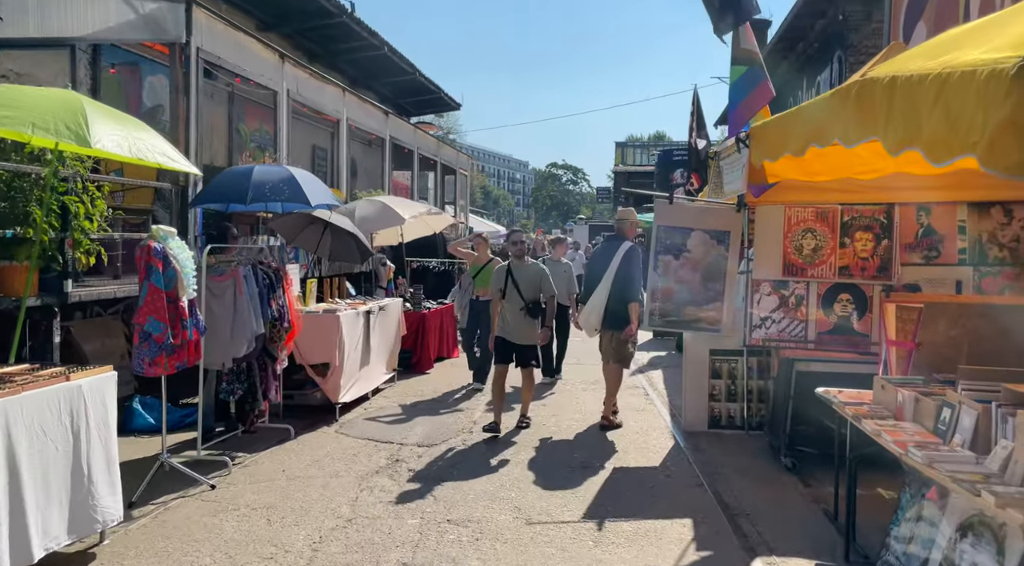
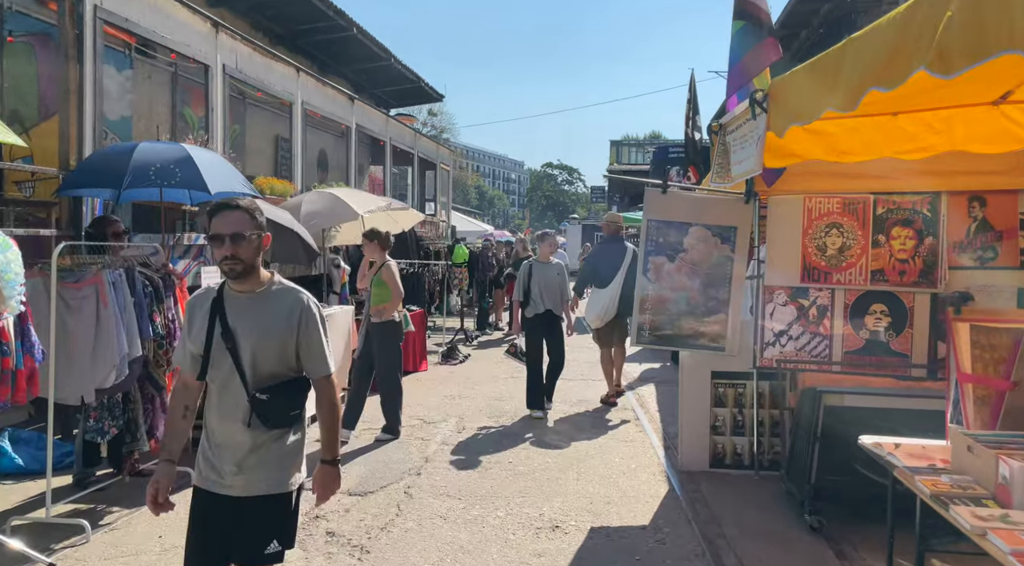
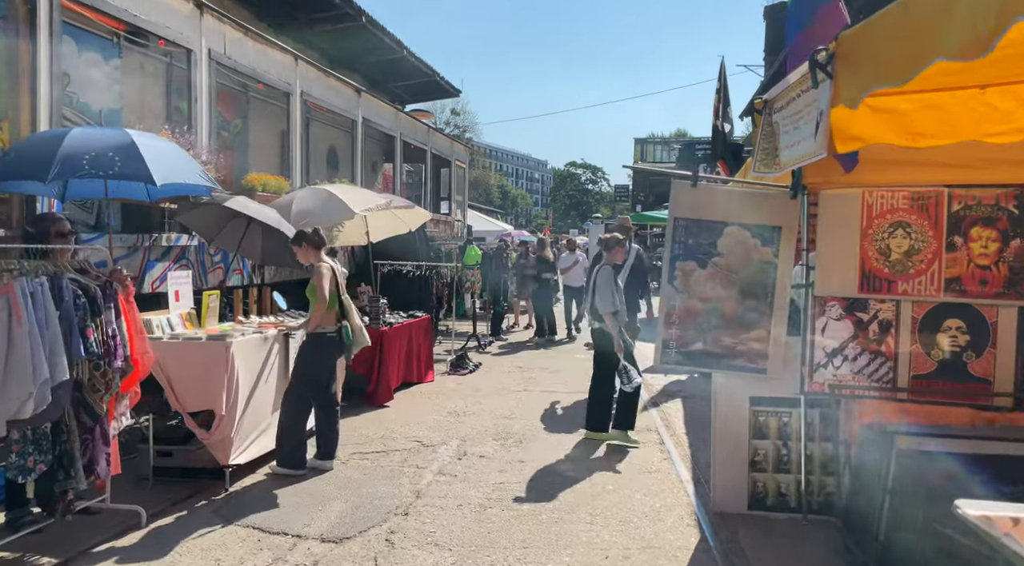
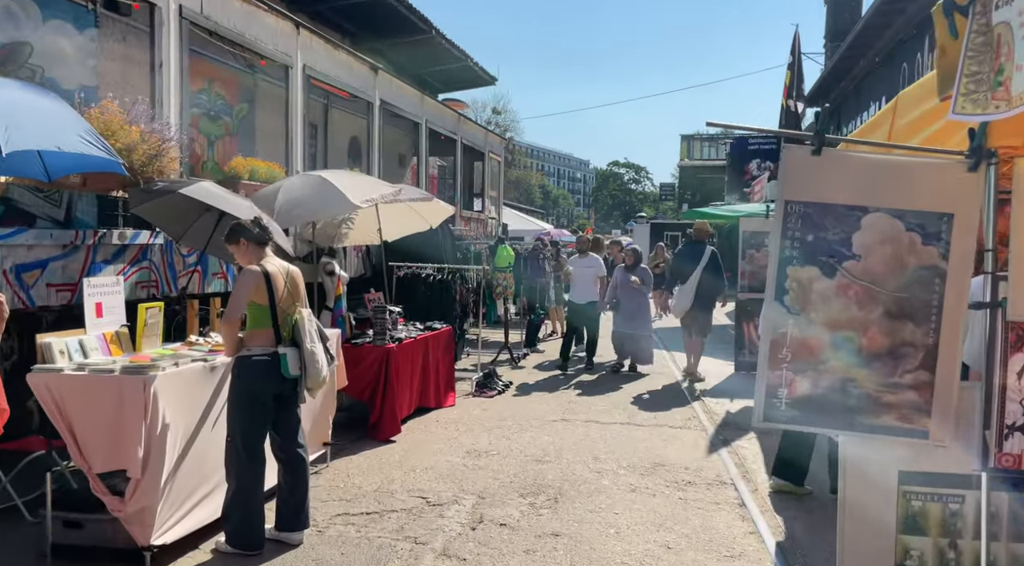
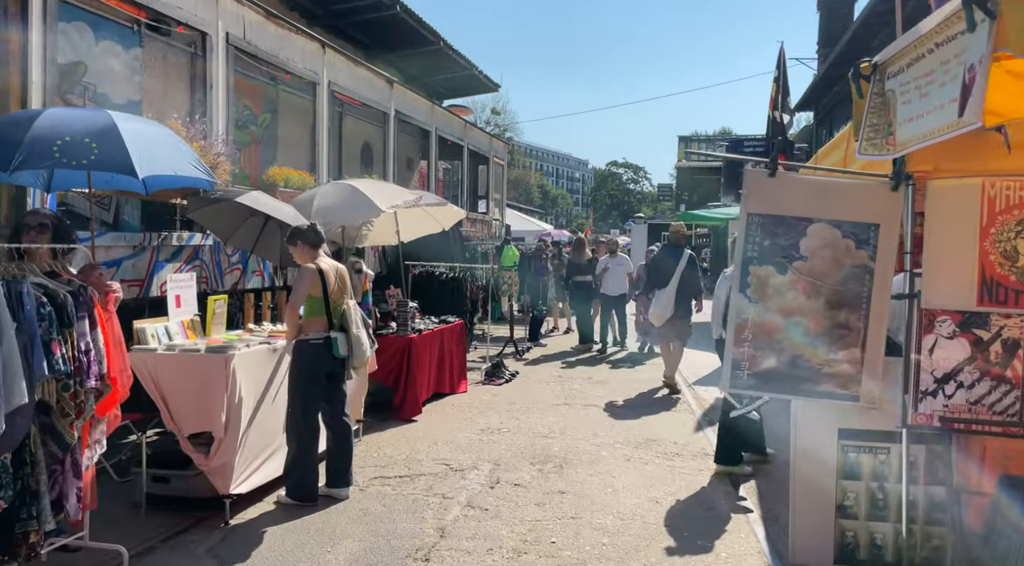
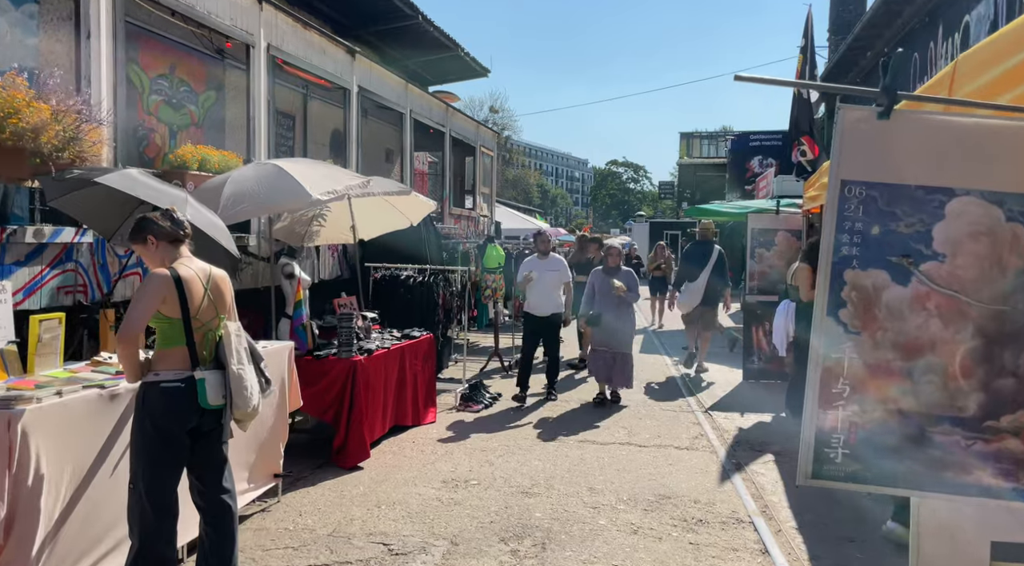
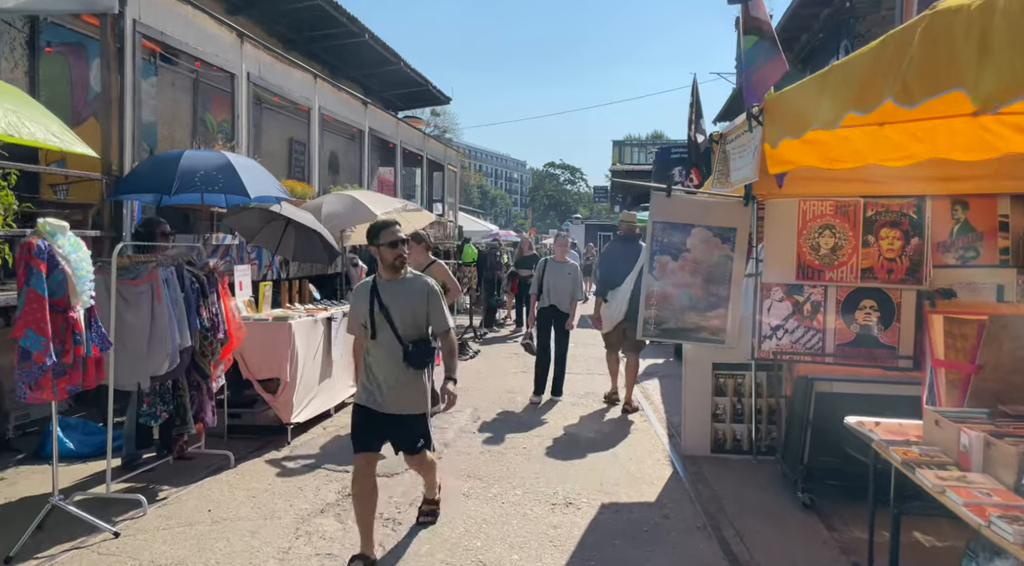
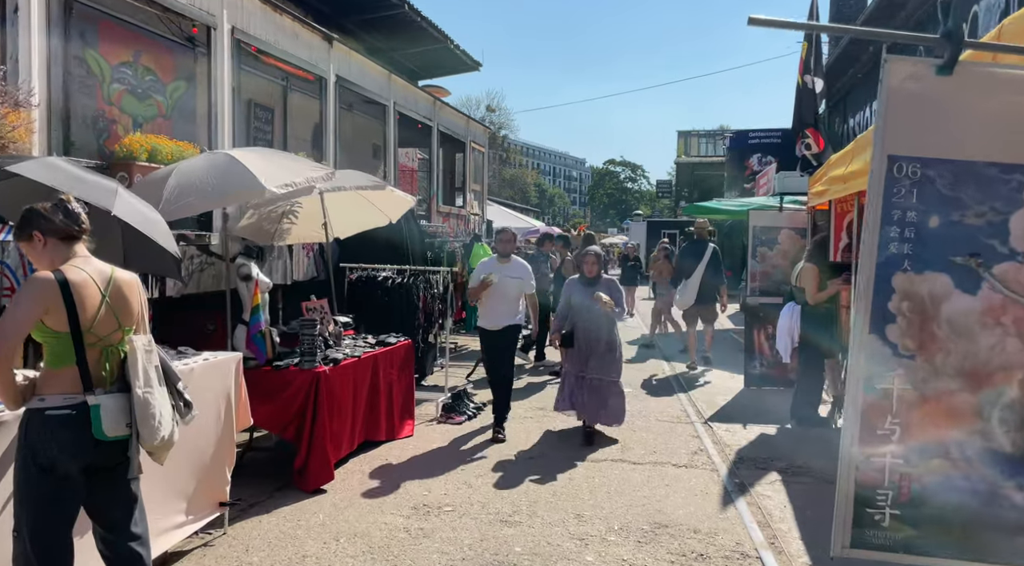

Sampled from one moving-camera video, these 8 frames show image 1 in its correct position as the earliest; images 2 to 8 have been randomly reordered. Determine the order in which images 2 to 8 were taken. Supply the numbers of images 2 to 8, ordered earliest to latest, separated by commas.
7, 2, 3, 5, 4, 6, 8
